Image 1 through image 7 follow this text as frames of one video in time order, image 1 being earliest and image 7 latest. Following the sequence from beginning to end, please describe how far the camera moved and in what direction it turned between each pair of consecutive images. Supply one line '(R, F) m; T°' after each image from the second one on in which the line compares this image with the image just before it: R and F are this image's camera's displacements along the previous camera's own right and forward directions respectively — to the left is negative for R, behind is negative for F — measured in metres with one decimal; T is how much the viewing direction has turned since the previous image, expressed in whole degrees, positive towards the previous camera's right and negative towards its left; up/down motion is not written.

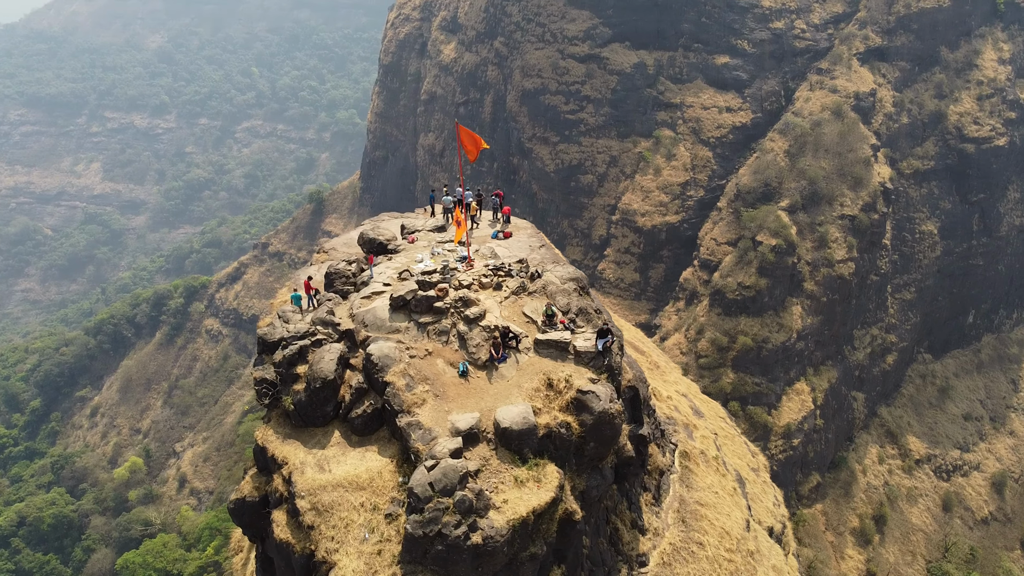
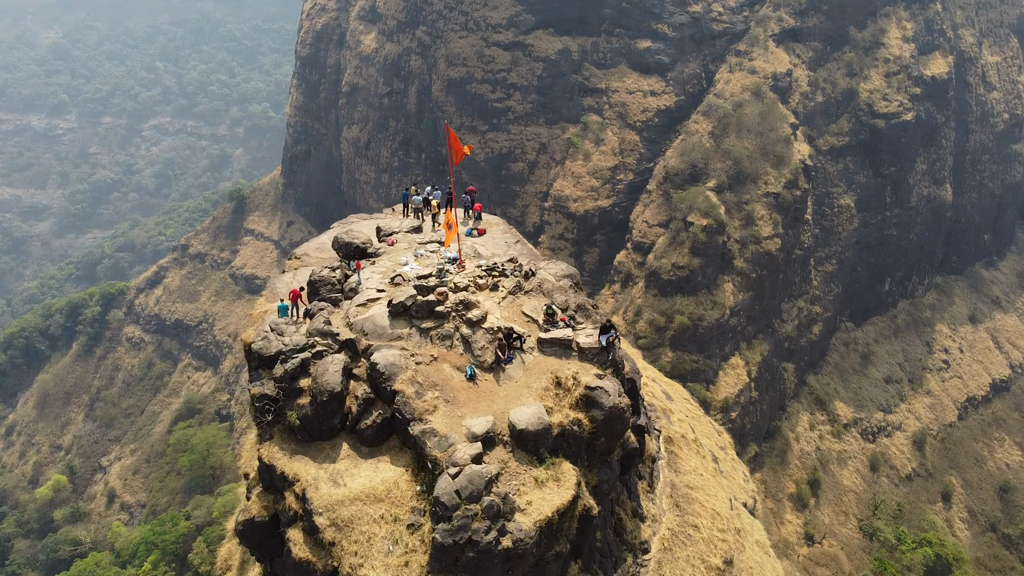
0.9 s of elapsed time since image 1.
(-1.1, +0.1) m; +5°
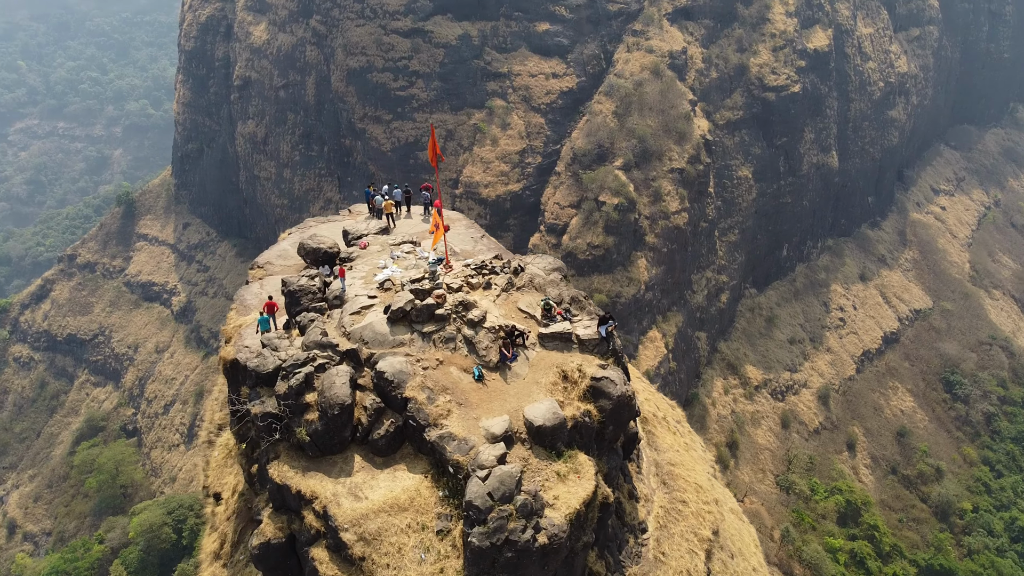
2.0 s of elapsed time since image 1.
(-1.4, +0.1) m; +7°
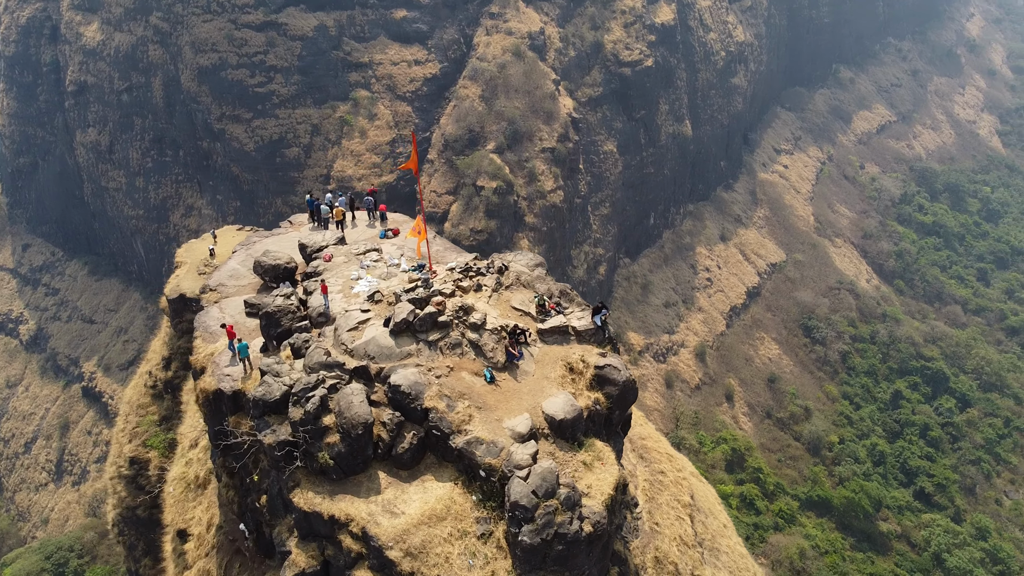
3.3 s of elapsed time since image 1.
(-1.9, 0.0) m; +9°
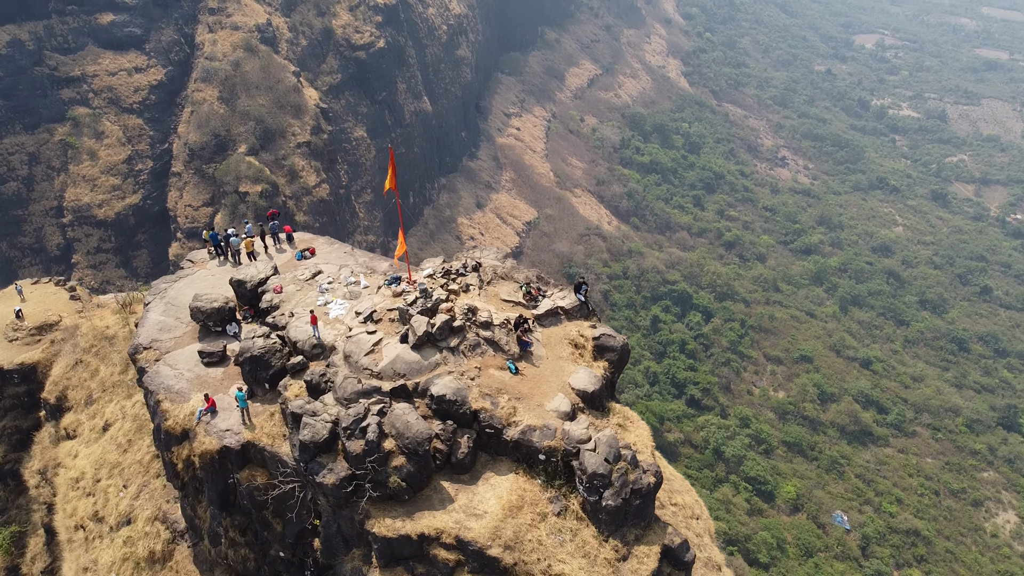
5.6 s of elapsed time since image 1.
(-3.8, 0.0) m; +17°
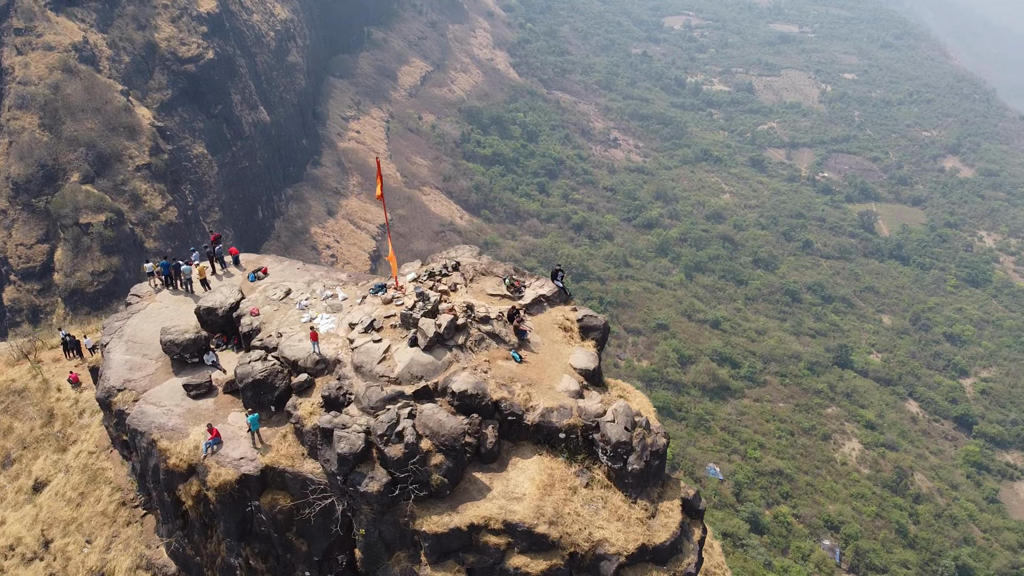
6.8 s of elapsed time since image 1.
(-2.3, -0.4) m; +11°
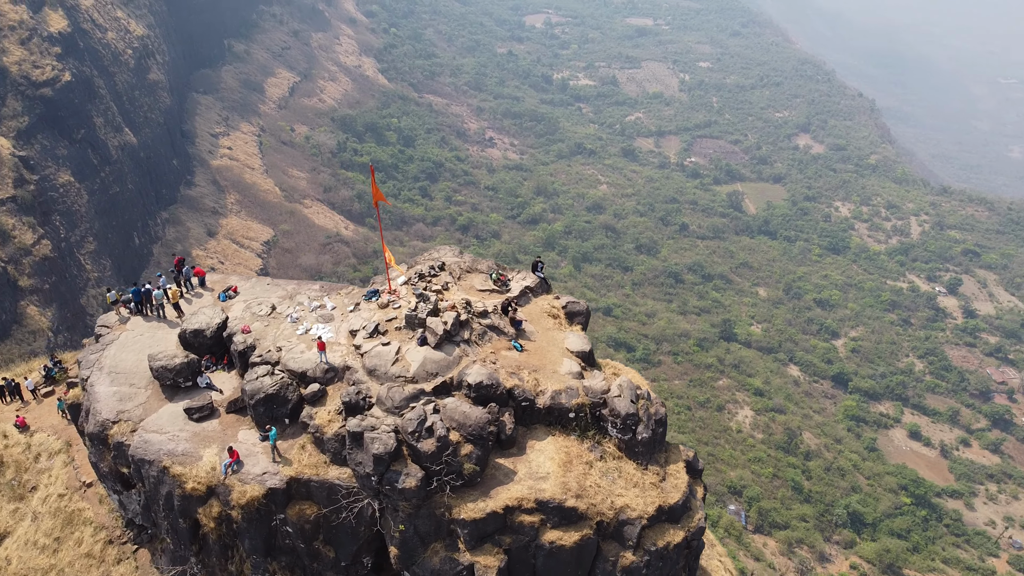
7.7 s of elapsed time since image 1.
(-1.8, -0.5) m; +8°
